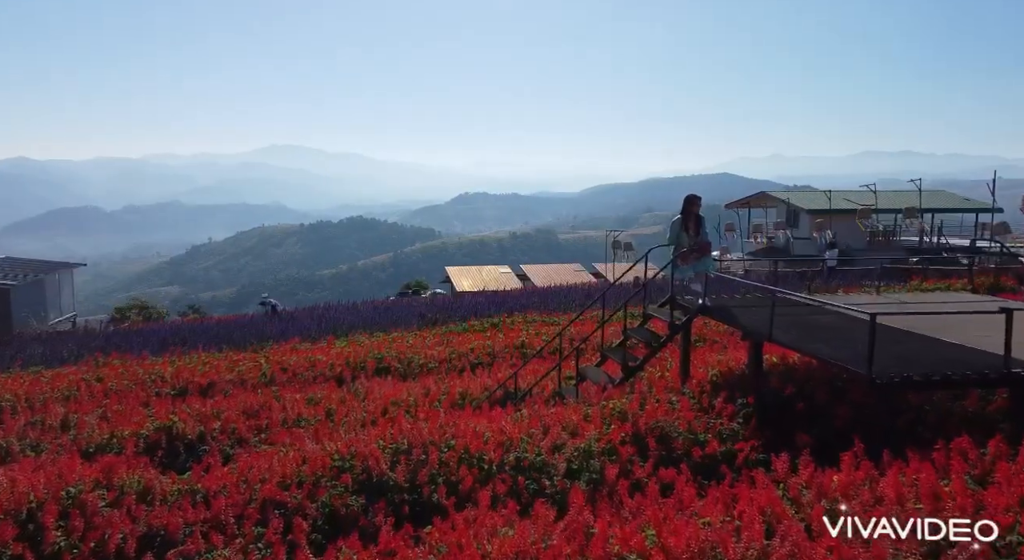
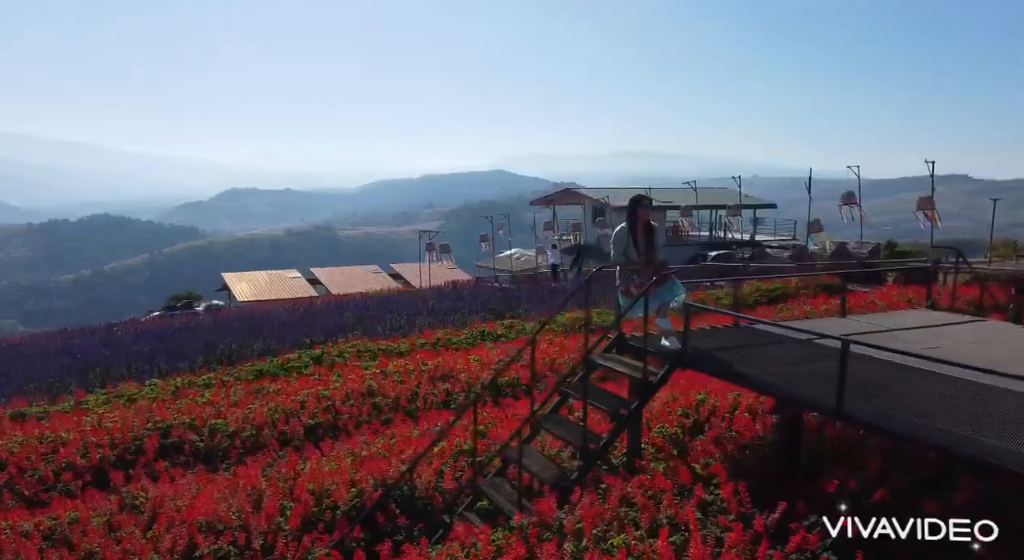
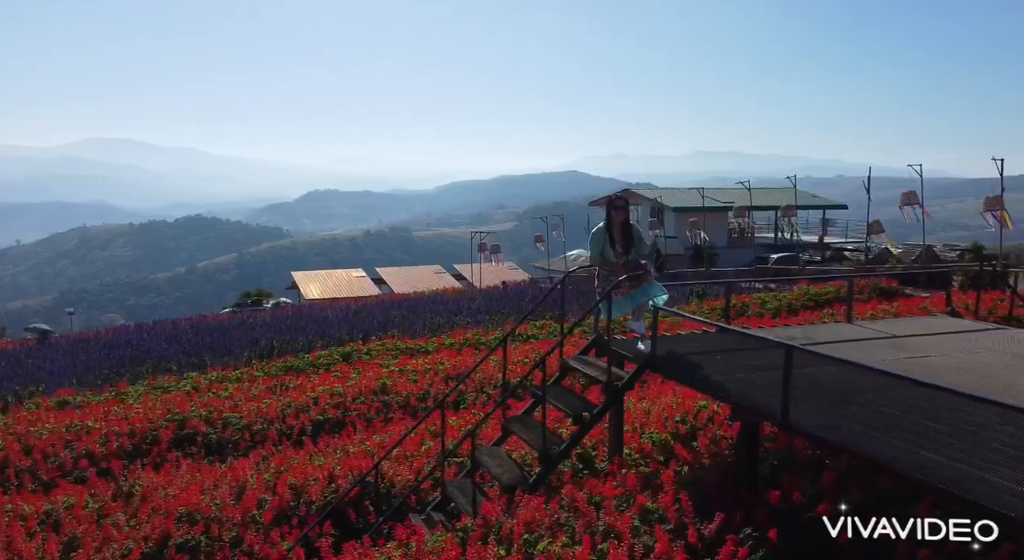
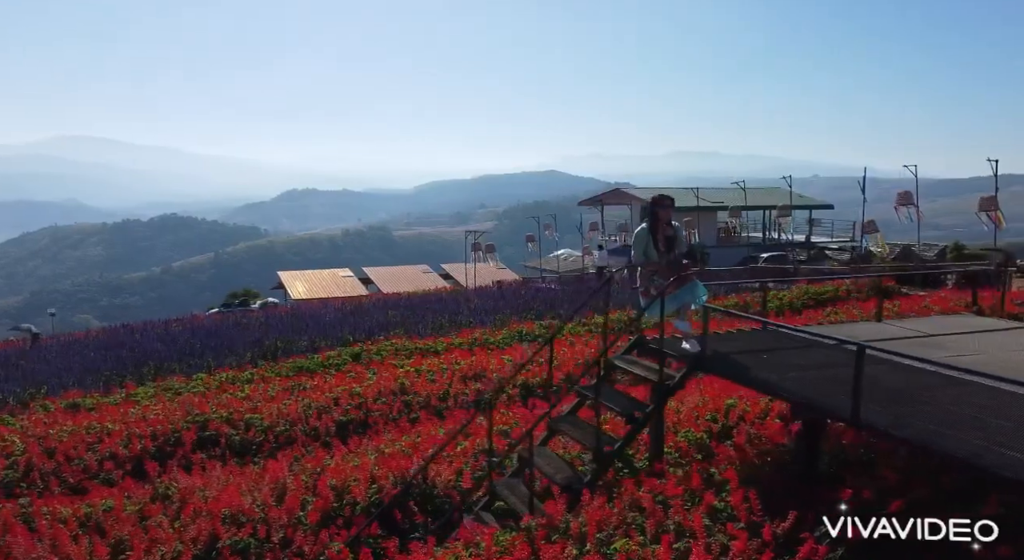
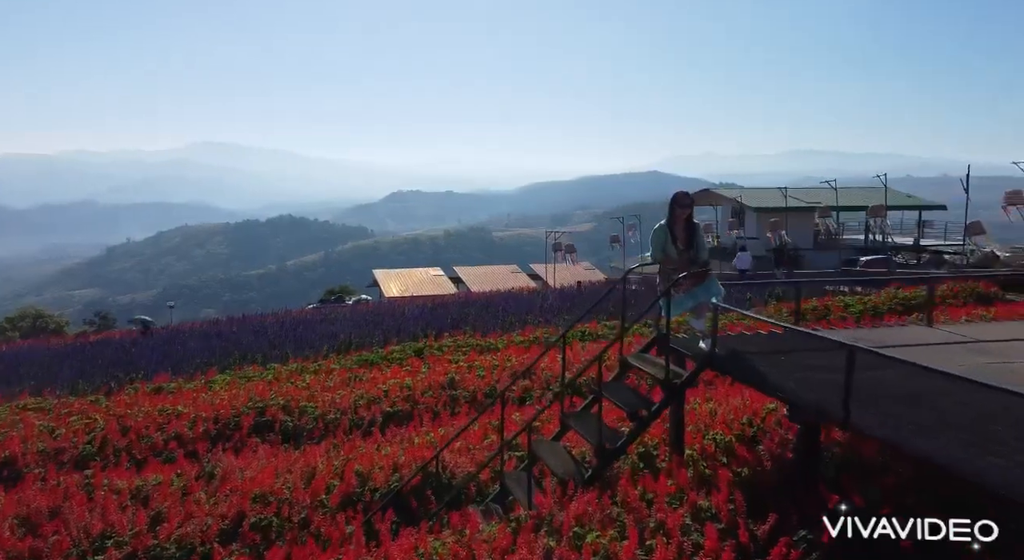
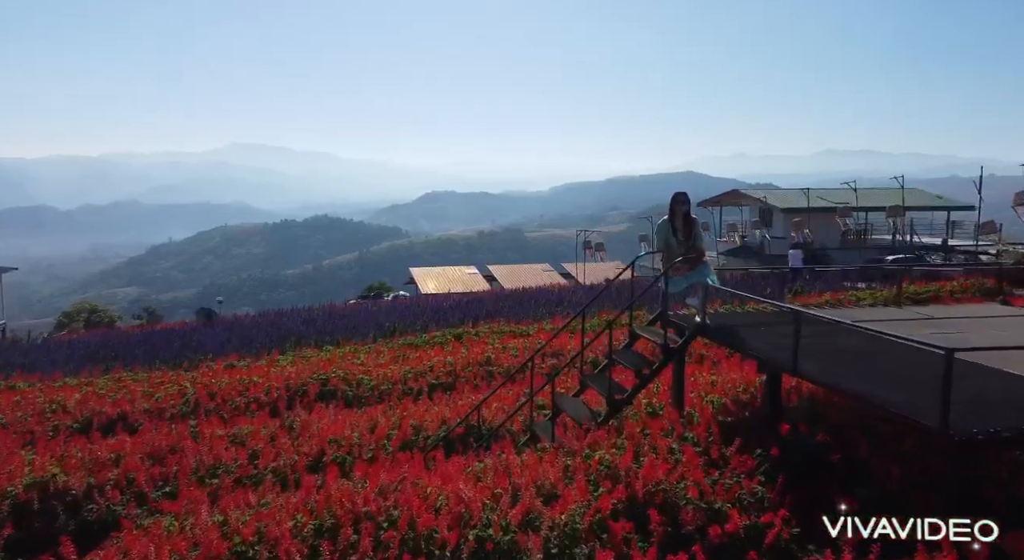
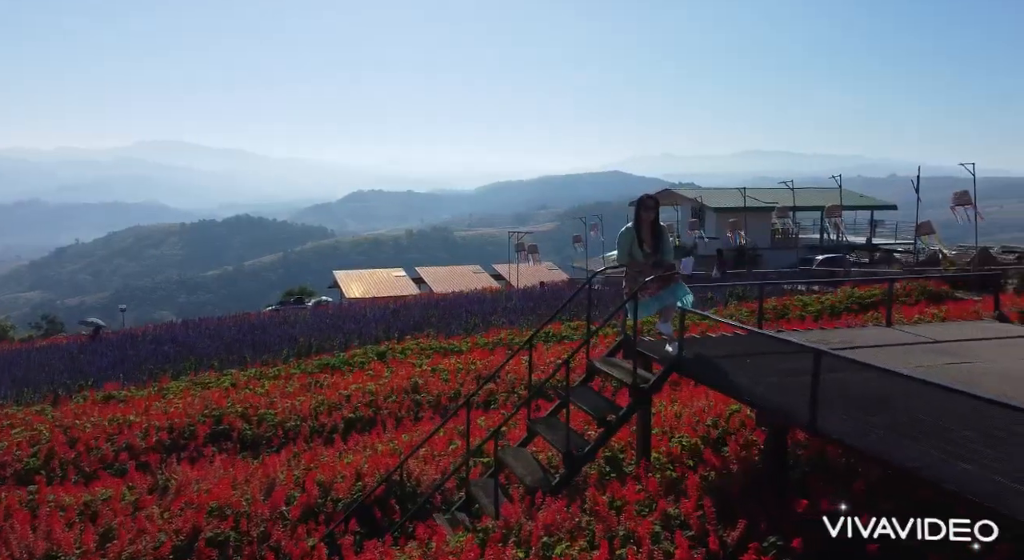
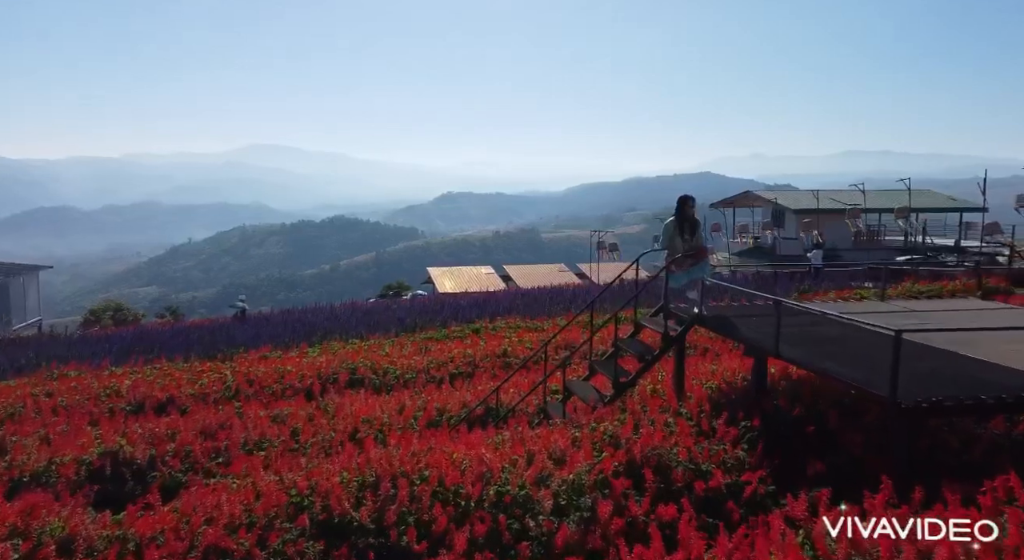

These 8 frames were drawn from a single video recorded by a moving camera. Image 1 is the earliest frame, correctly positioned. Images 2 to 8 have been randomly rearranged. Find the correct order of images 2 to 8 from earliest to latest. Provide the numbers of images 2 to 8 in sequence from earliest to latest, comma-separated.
8, 6, 5, 7, 3, 4, 2
